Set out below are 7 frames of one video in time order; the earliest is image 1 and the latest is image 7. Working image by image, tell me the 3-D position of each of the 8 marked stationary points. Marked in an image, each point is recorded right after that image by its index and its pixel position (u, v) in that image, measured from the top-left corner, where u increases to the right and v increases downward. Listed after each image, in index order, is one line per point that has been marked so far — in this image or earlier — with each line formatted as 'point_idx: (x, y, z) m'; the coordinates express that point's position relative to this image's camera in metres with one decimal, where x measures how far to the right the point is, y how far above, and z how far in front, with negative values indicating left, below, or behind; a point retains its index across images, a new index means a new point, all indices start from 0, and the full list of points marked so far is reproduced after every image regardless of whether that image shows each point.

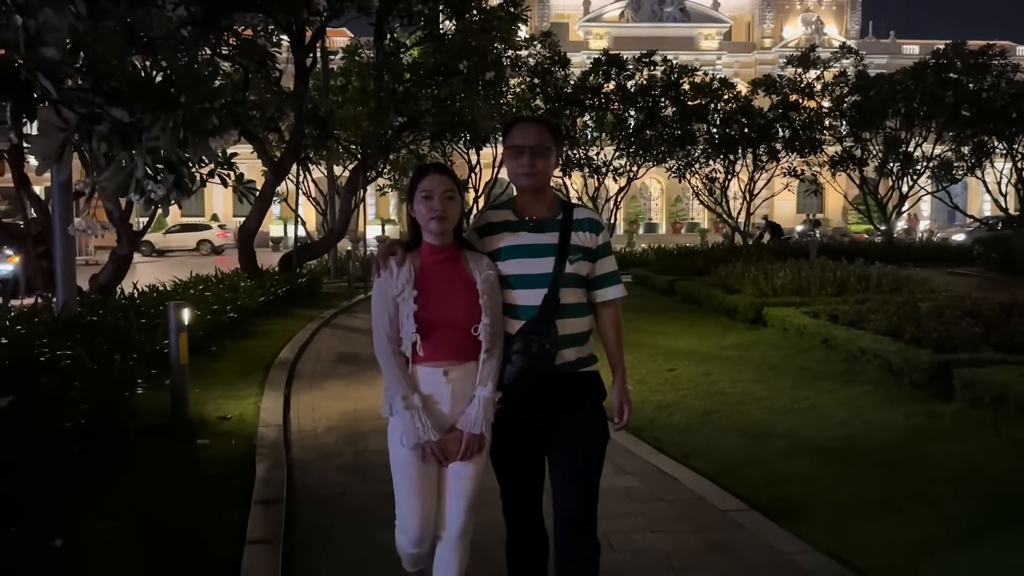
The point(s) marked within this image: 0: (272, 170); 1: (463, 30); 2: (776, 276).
0: (-4.3, +2.1, +14.5) m
1: (-0.8, +4.7, +14.6) m
2: (+4.4, +0.2, +13.3) m
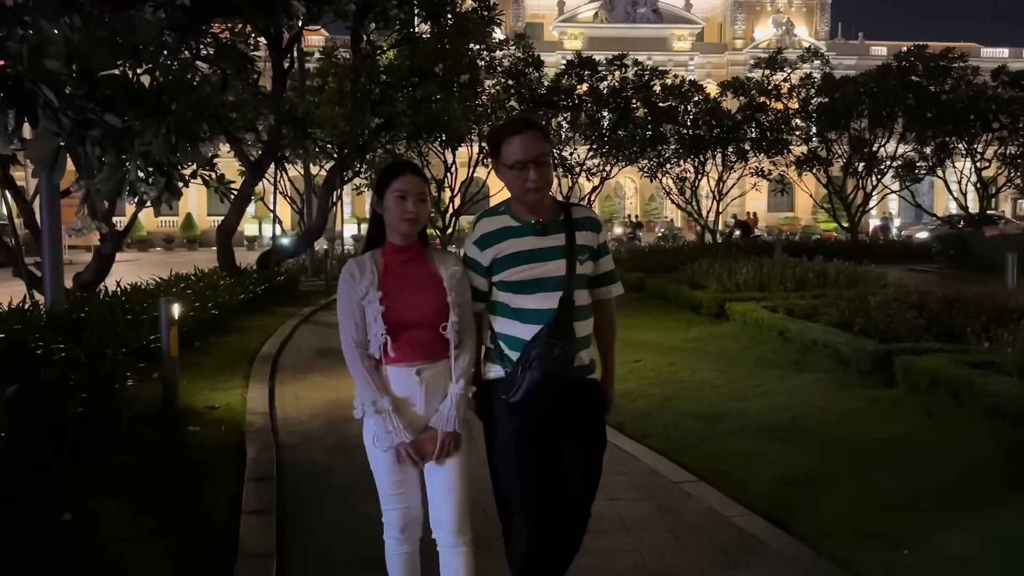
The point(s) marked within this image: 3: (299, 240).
0: (-4.8, +2.2, +14.8) m
1: (-1.3, +4.8, +15.0) m
2: (+3.9, +0.3, +13.9) m
3: (-4.5, +1.0, +16.8) m
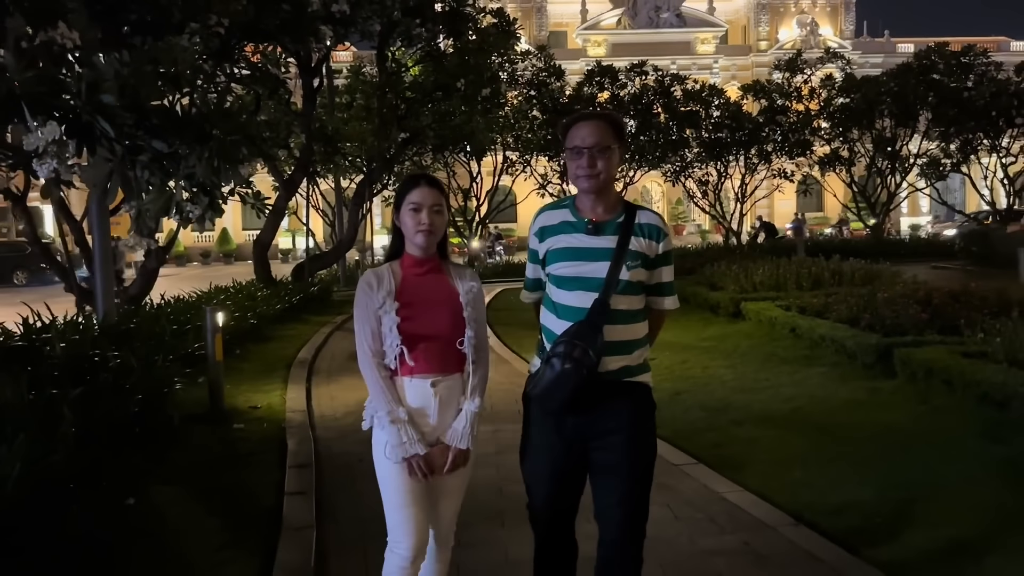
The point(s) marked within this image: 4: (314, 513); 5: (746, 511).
0: (-4.4, +2.0, +15.5) m
1: (-1.0, +4.6, +15.6) m
2: (+4.3, +0.3, +14.3) m
3: (-4.0, +0.8, +17.5) m
4: (-1.3, -1.5, +5.3) m
5: (+1.4, -1.4, +4.9) m
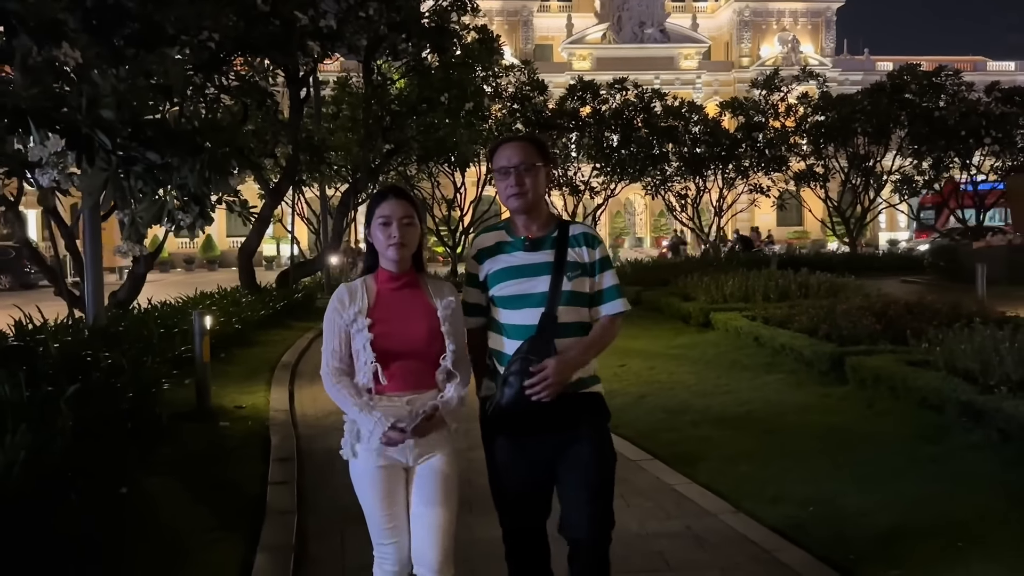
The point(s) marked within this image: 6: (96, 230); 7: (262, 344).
0: (-4.8, +1.8, +15.9) m
1: (-1.3, +4.5, +16.1) m
2: (+3.9, +0.1, +14.8) m
3: (-4.4, +0.6, +17.8) m
4: (-1.5, -1.5, +5.7) m
5: (+1.2, -1.4, +5.4) m
6: (-4.3, +0.6, +8.3) m
7: (-4.2, -0.9, +13.4) m
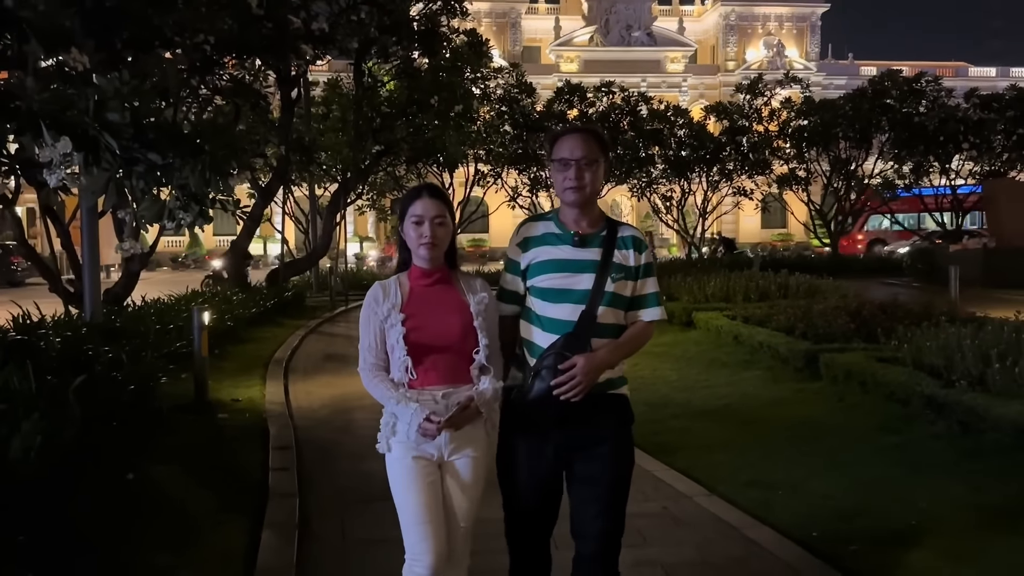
0: (-5.0, +1.9, +16.2) m
1: (-1.6, +4.5, +16.4) m
2: (+3.7, +0.1, +15.2) m
3: (-4.7, +0.7, +18.1) m
4: (-1.6, -1.5, +6.0) m
5: (+1.1, -1.4, +5.7) m
6: (-4.4, +0.7, +8.5) m
7: (-4.4, -0.9, +13.7) m
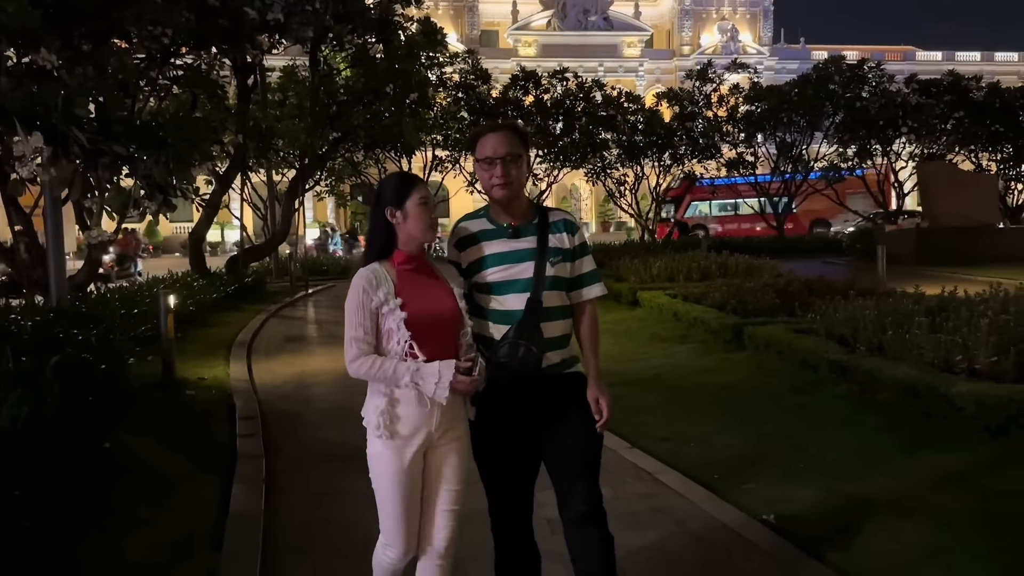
0: (-6.0, +2.2, +16.5) m
1: (-2.6, +4.8, +16.9) m
2: (+2.8, +0.4, +16.0) m
3: (-5.7, +1.0, +18.5) m
4: (-2.1, -1.3, +6.6) m
5: (+0.7, -1.2, +6.4) m
6: (-5.0, +0.8, +8.9) m
7: (-5.2, -0.6, +14.1) m
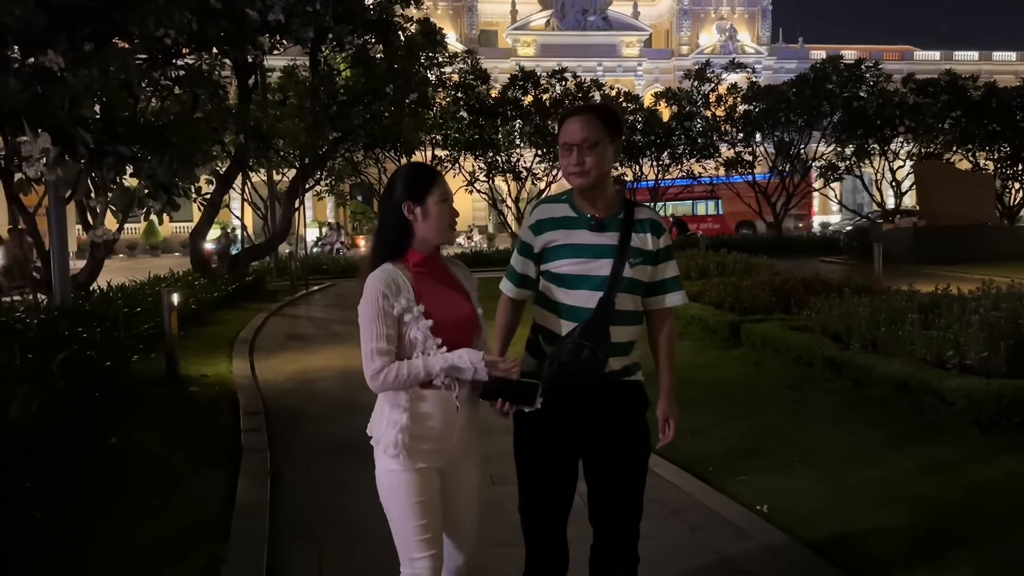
0: (-6.0, +2.2, +16.6) m
1: (-2.6, +4.8, +17.0) m
2: (+2.8, +0.5, +16.1) m
3: (-5.7, +1.0, +18.6) m
4: (-2.1, -1.3, +6.7) m
5: (+0.7, -1.2, +6.5) m
6: (-5.0, +0.8, +9.1) m
7: (-5.2, -0.6, +14.2) m
